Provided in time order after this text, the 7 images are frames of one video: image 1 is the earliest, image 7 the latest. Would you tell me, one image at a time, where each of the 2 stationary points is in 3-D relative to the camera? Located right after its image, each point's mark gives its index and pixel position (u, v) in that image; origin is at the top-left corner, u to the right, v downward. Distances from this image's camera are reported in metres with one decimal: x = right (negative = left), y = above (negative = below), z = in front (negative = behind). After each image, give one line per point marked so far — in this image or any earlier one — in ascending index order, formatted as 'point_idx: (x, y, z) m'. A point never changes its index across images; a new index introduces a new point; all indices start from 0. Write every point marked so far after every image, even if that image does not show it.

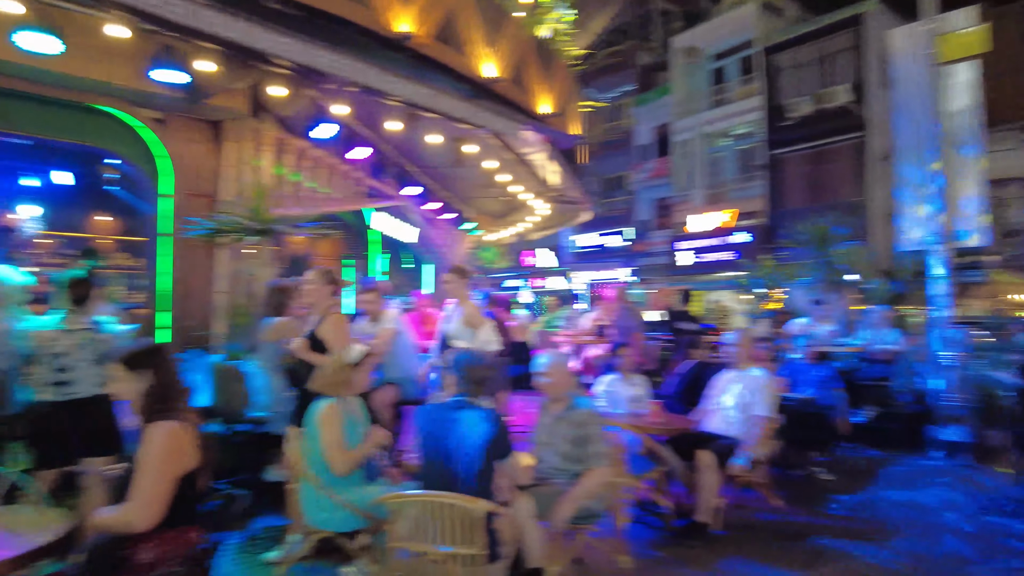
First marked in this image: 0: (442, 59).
0: (-0.7, +2.2, +6.3) m
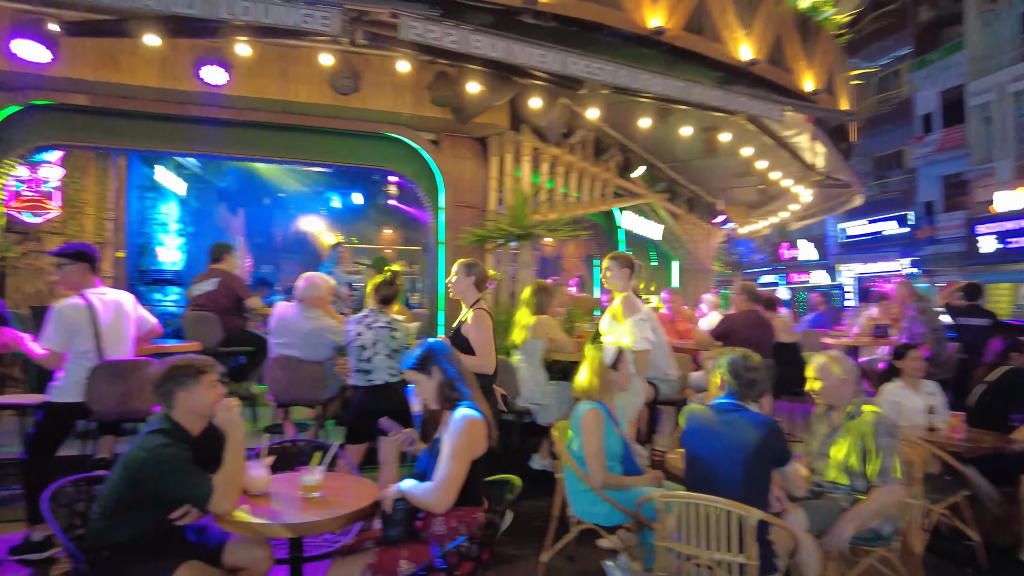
0: (+1.7, +2.2, +6.1) m
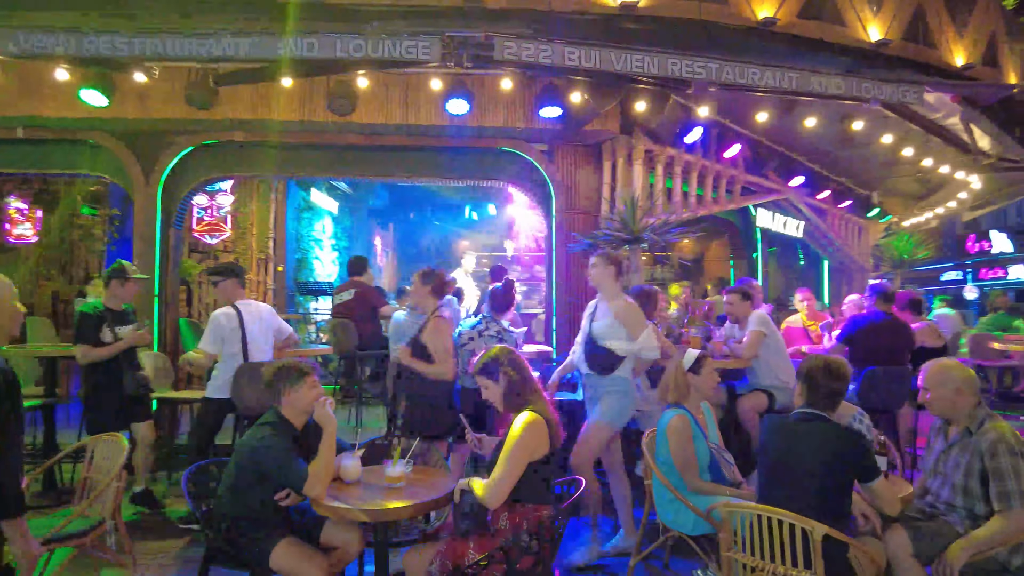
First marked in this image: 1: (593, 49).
0: (+2.6, +2.2, +5.7) m
1: (+0.6, +1.8, +5.1) m
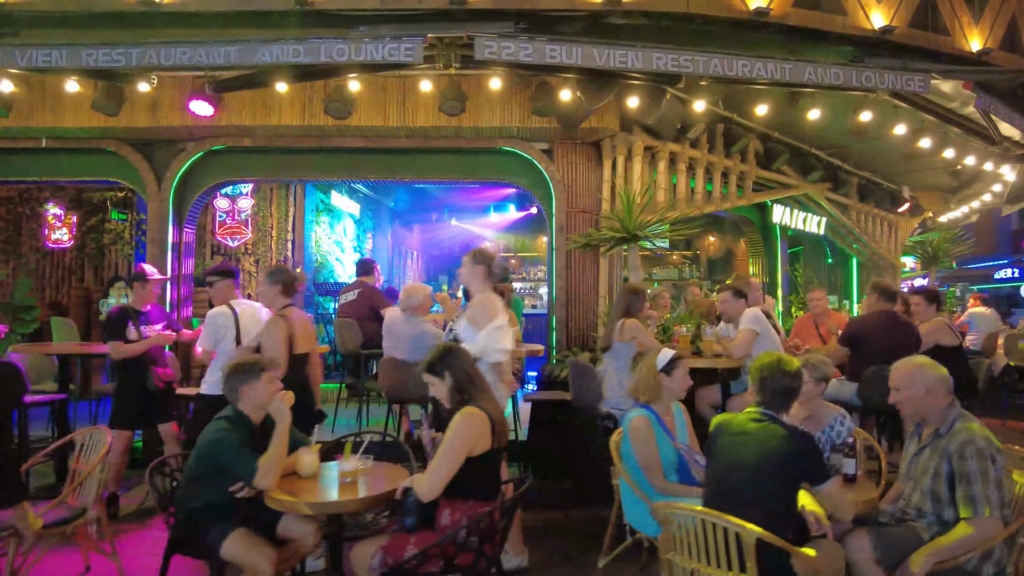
0: (+2.5, +2.2, +5.6) m
1: (+0.5, +1.9, +5.0) m
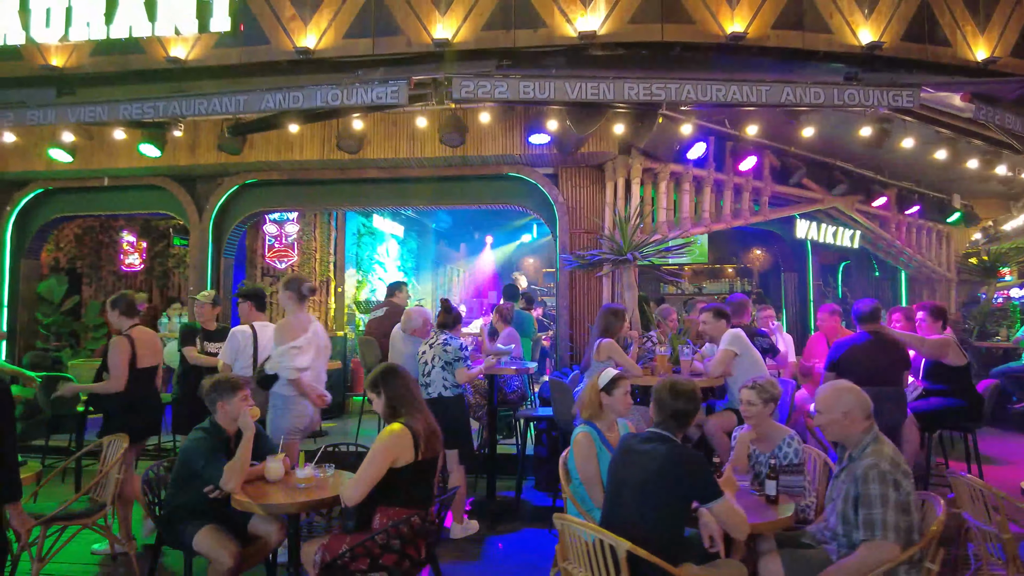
0: (+2.4, +2.1, +5.6) m
1: (+0.3, +1.7, +5.3) m
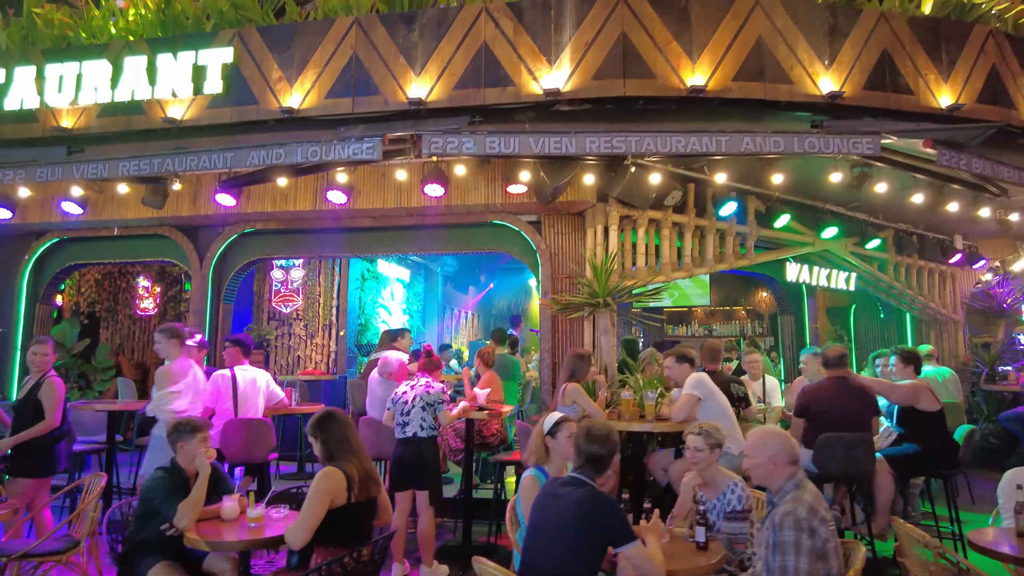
0: (+2.1, +1.7, +5.8) m
1: (0.0, +1.3, +5.6) m
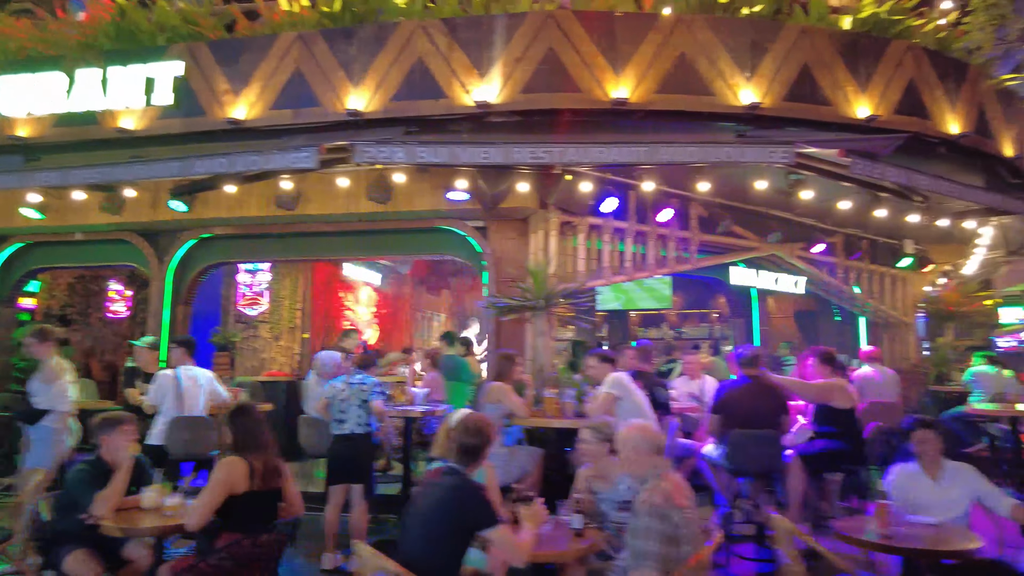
0: (+1.5, +1.6, +6.0) m
1: (-0.6, +1.3, +5.8) m
